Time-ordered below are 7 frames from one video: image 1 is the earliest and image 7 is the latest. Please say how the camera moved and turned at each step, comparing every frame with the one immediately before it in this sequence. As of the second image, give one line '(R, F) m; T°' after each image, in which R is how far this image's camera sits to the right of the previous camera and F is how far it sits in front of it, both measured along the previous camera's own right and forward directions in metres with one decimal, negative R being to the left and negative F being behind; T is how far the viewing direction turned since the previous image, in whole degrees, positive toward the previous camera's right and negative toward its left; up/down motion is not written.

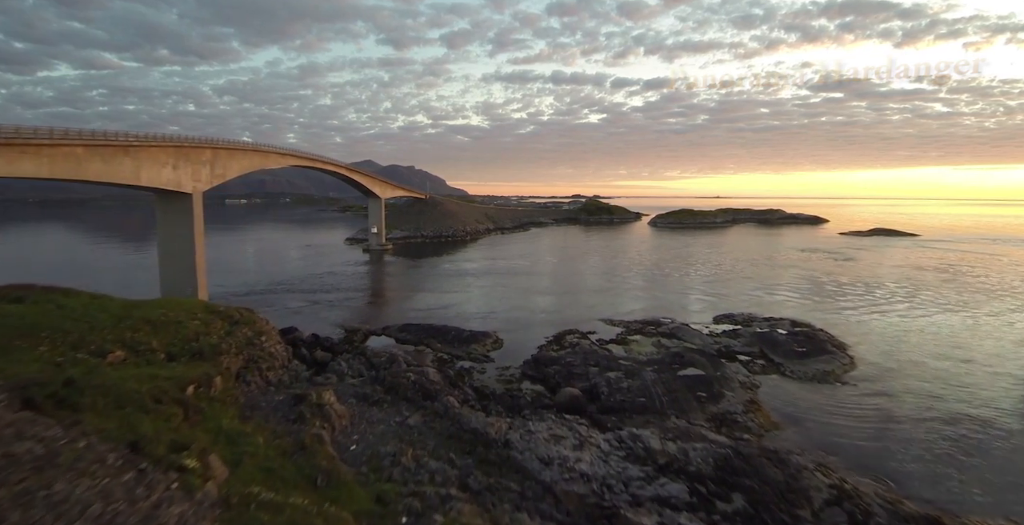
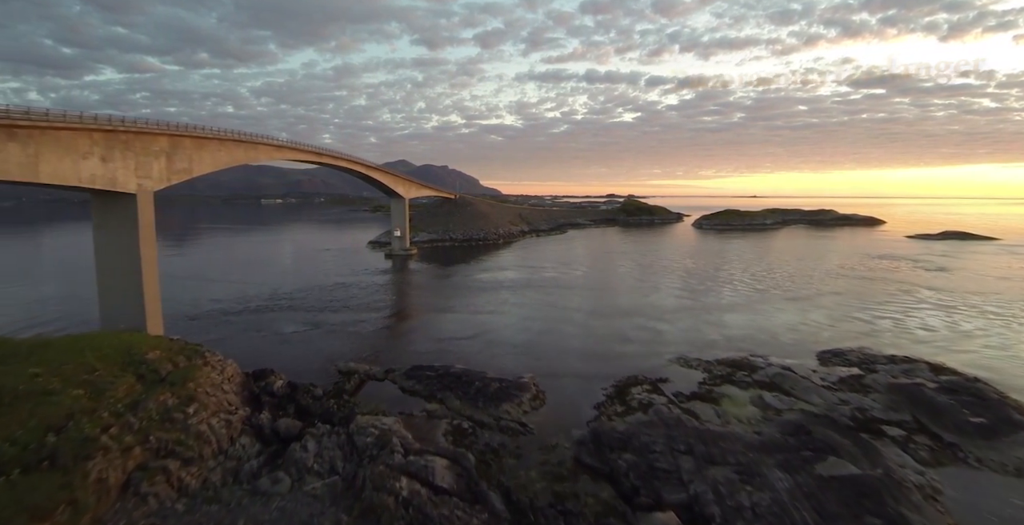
(-0.4, +4.6) m; -4°
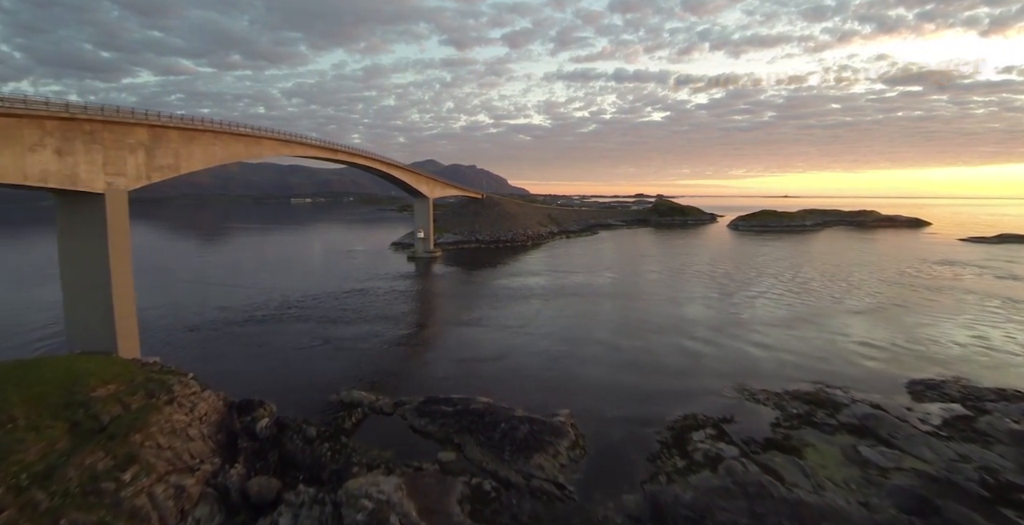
(-0.1, +2.3) m; -3°
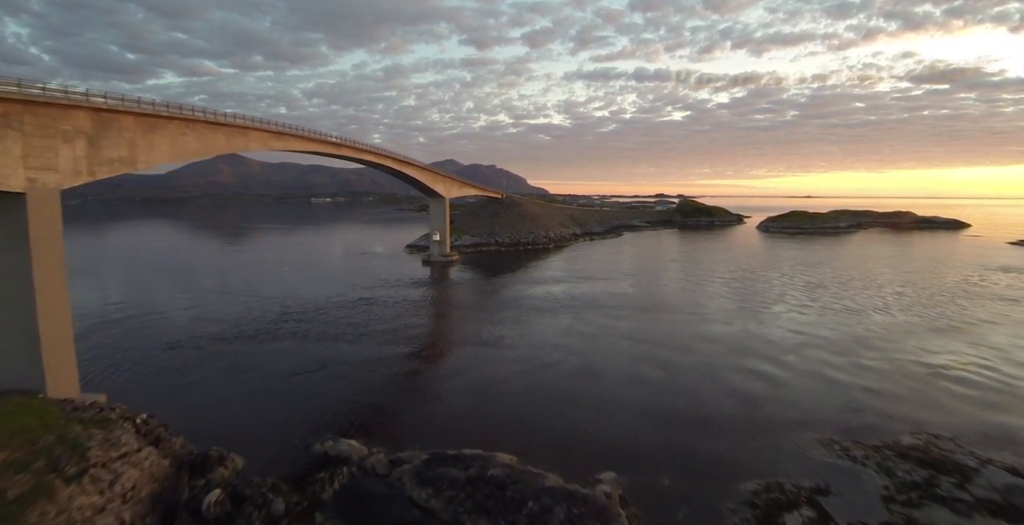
(-0.2, +2.5) m; -2°
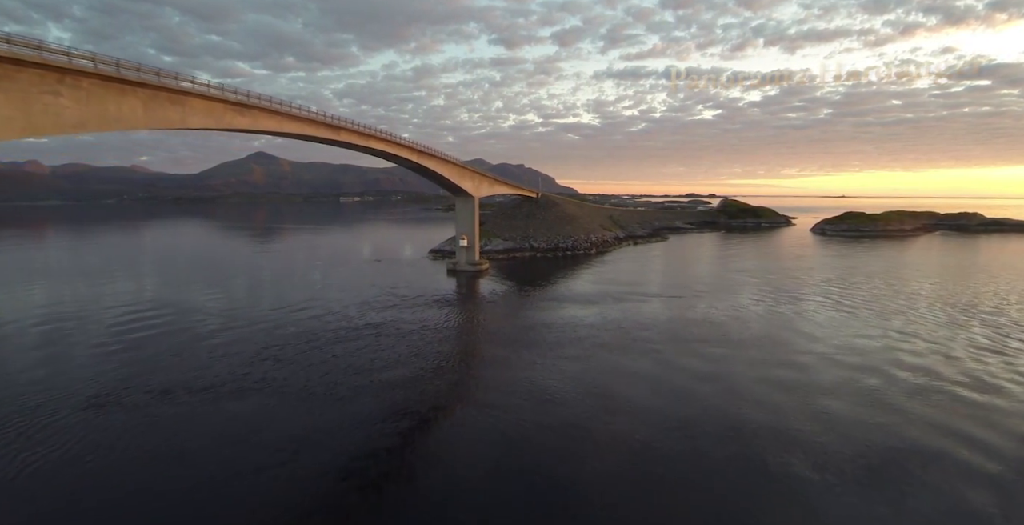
(-0.8, +5.1) m; -3°
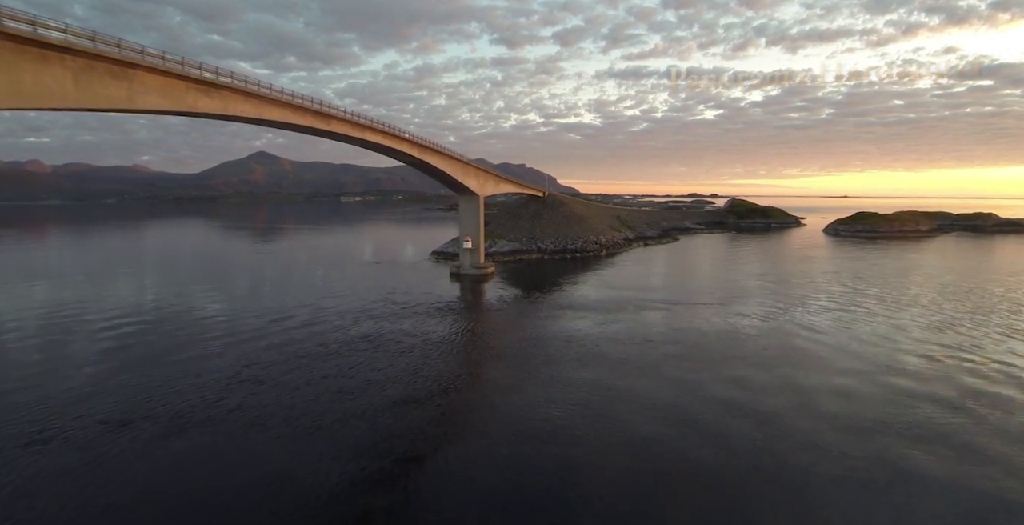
(-0.4, +2.4) m; 0°
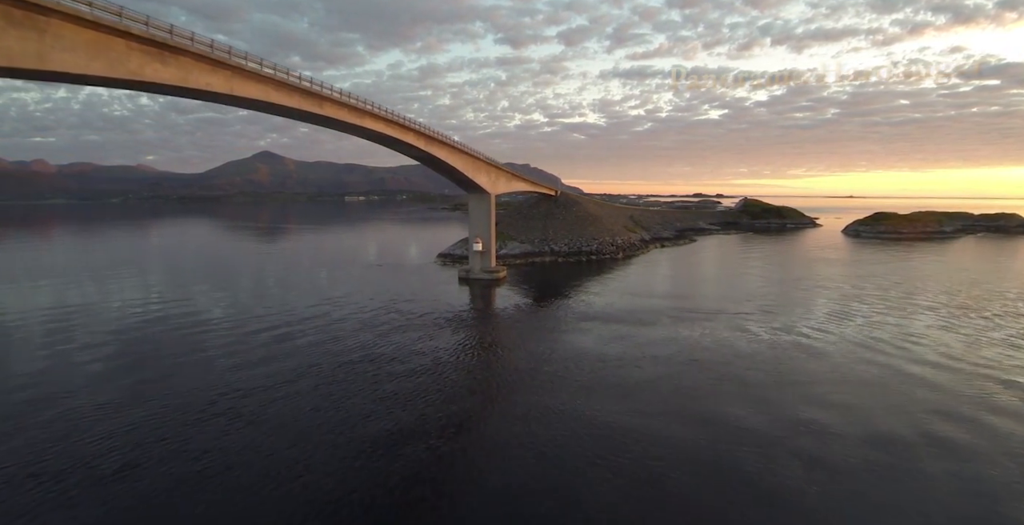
(-0.6, +2.7) m; 0°
